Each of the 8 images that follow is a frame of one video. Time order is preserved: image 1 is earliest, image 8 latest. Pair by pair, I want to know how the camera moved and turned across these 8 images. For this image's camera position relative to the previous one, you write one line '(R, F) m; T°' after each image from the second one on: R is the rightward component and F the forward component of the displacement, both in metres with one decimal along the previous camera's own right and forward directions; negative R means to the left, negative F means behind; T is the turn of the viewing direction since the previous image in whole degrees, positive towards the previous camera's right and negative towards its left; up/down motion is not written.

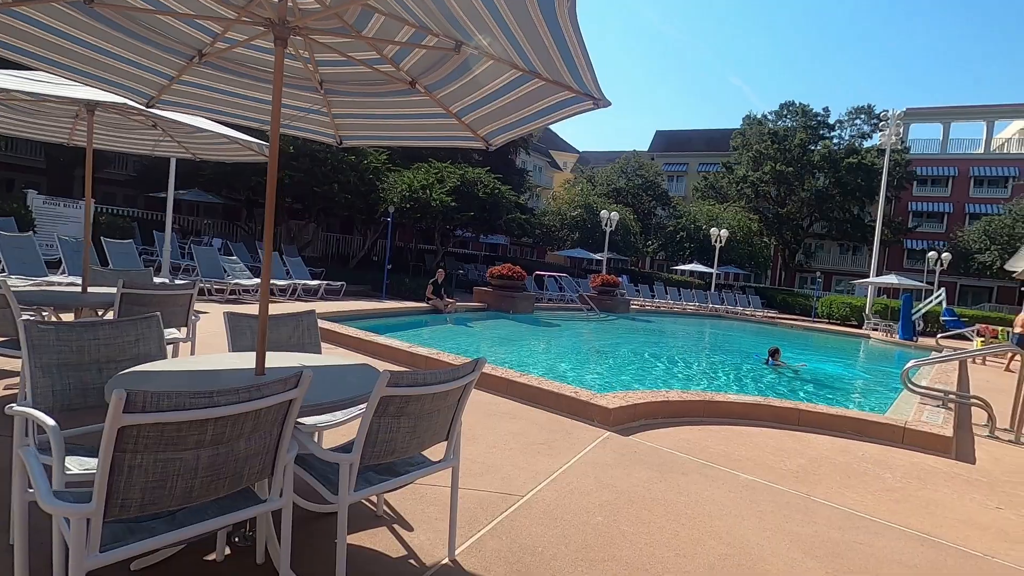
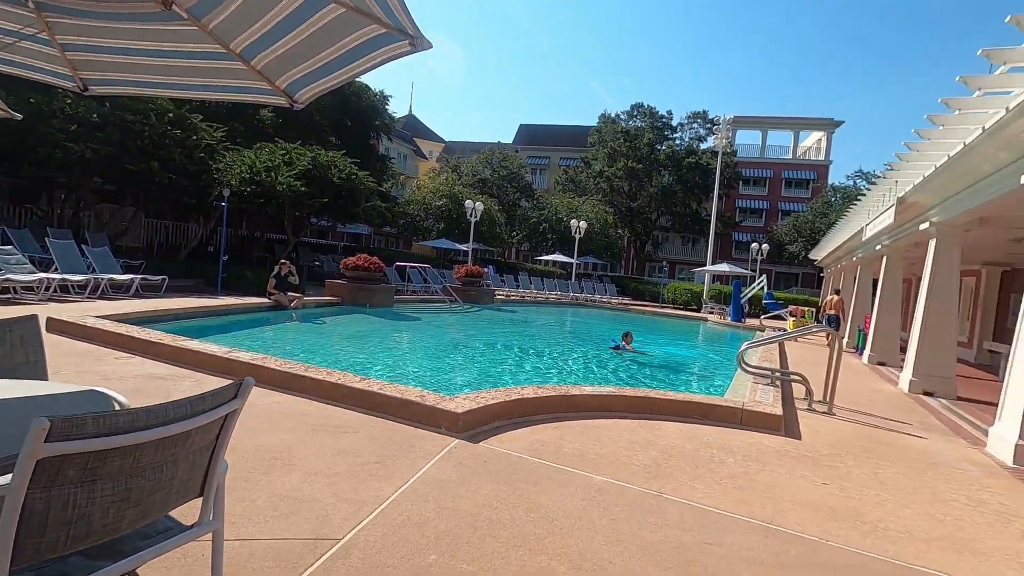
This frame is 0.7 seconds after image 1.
(+0.3, +0.5) m; +14°
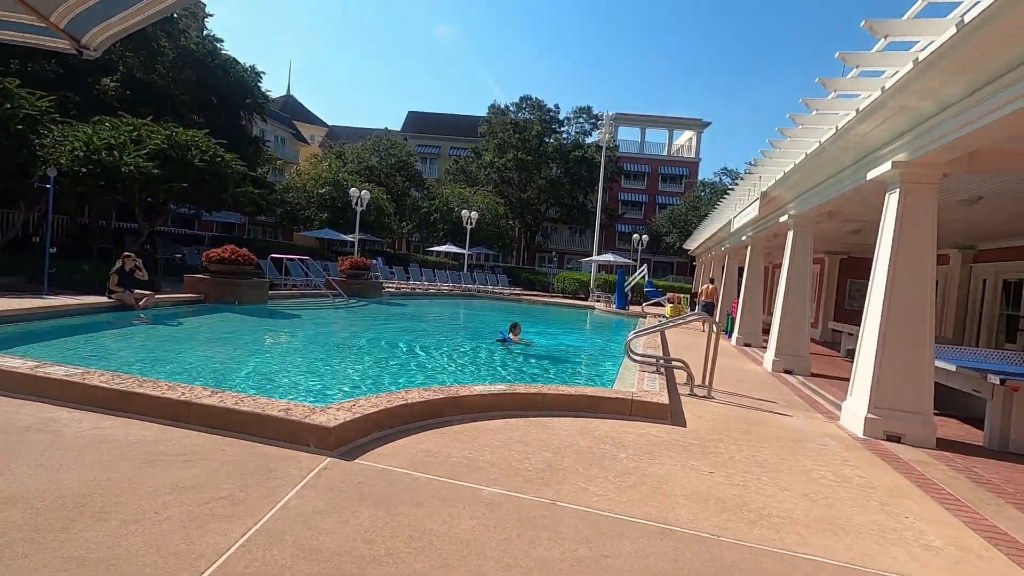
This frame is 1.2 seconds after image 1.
(+0.1, +0.4) m; +11°
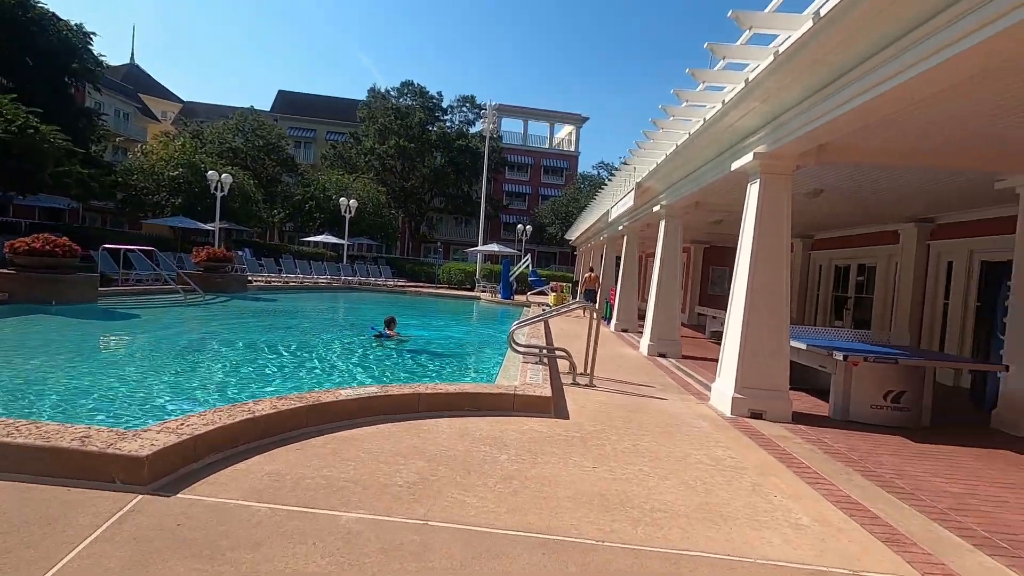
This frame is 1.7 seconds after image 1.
(+0.1, +0.4) m; +12°
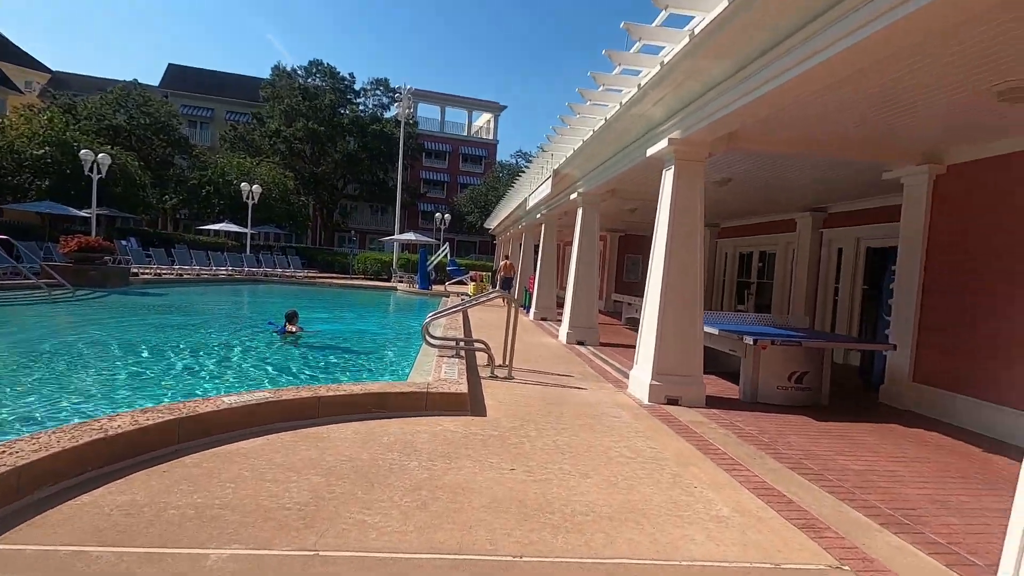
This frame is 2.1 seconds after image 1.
(+0.1, +0.3) m; +9°
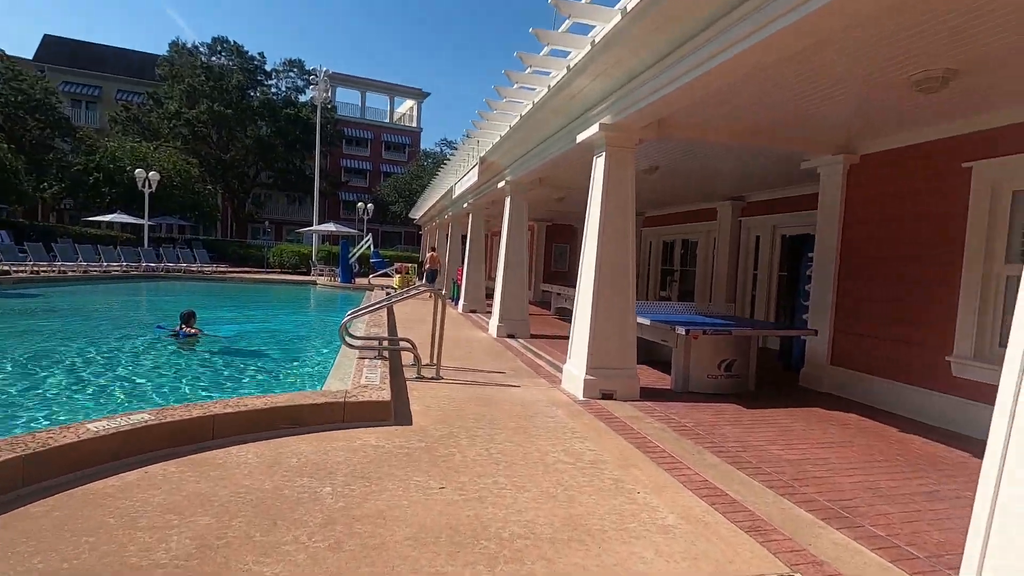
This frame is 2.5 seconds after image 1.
(0.0, +0.4) m; +8°
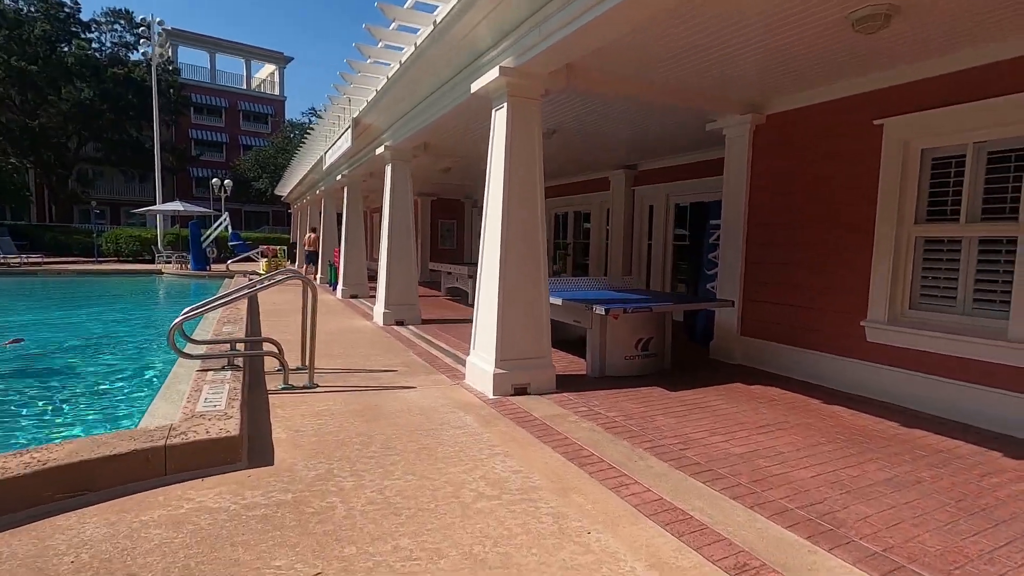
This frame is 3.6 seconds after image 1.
(-0.1, +1.0) m; +12°
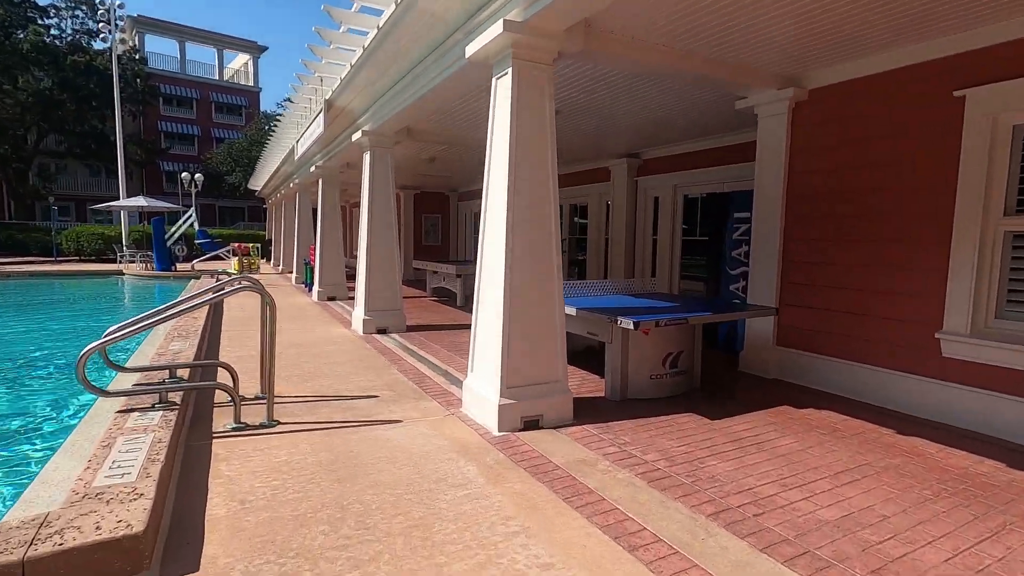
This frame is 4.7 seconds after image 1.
(-0.2, +1.0) m; +2°
